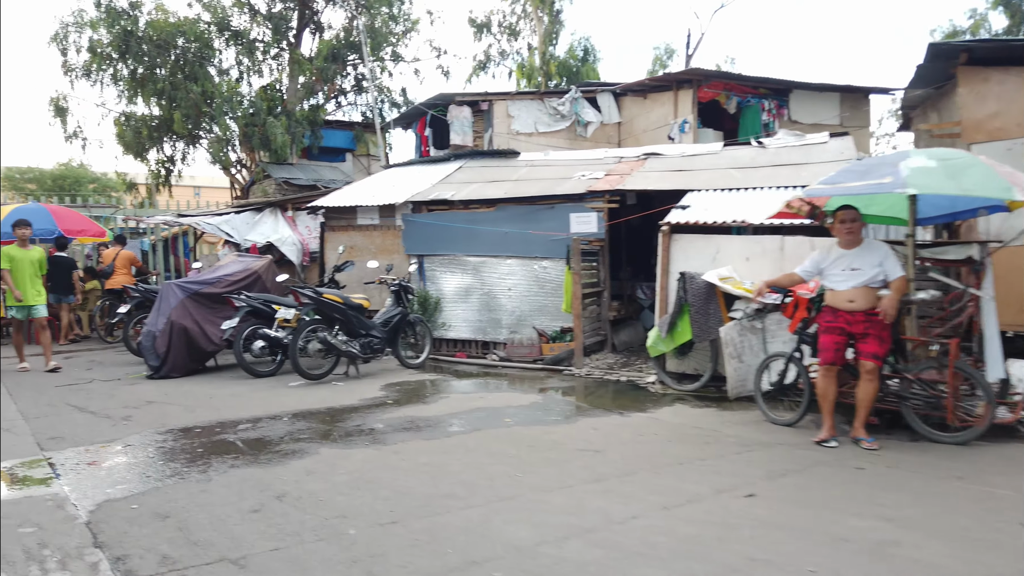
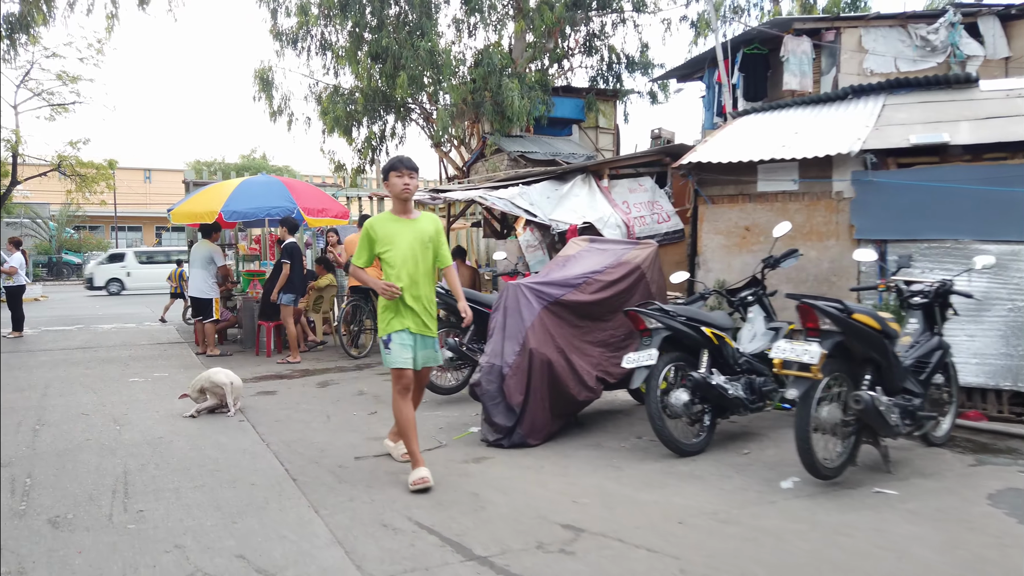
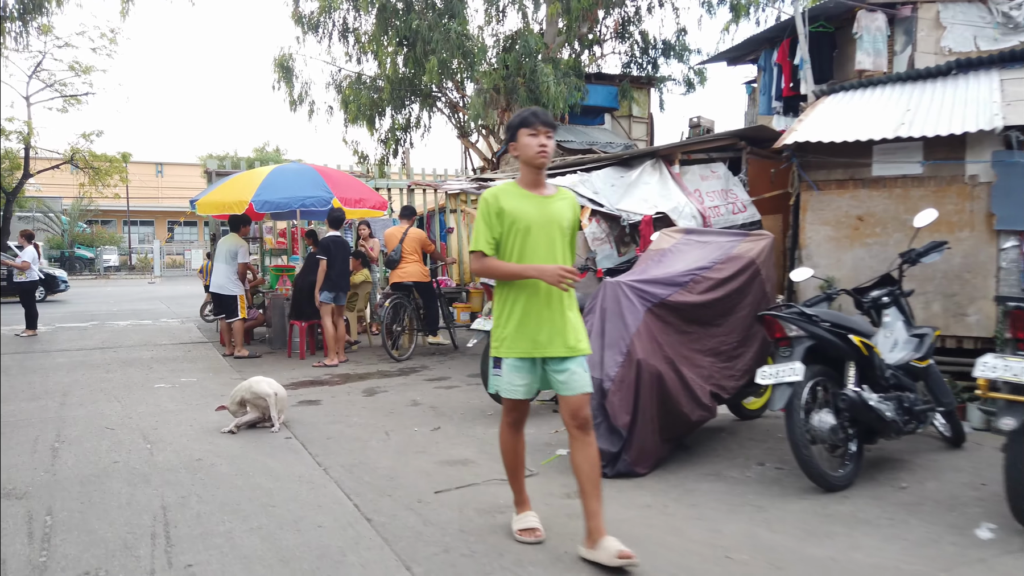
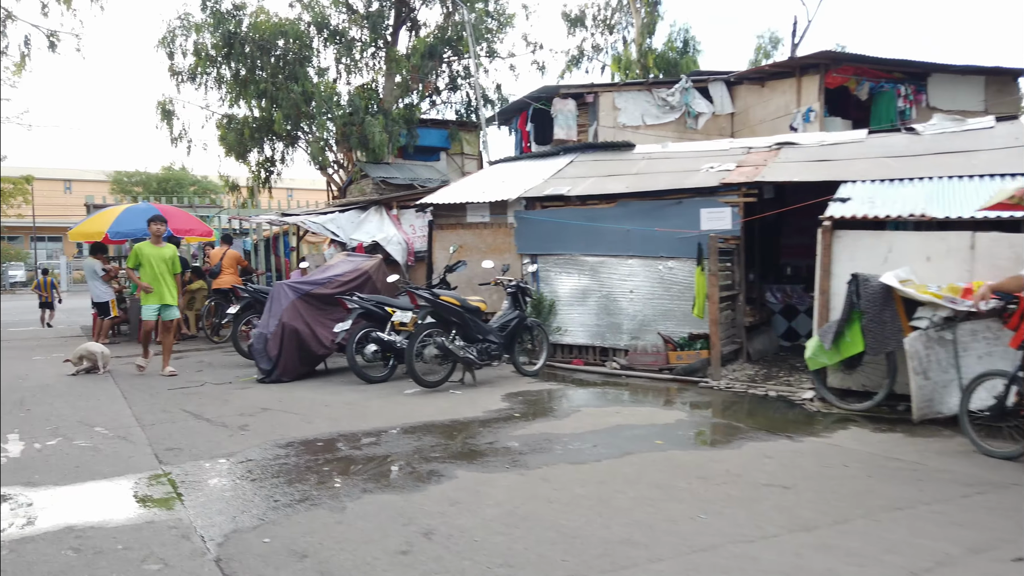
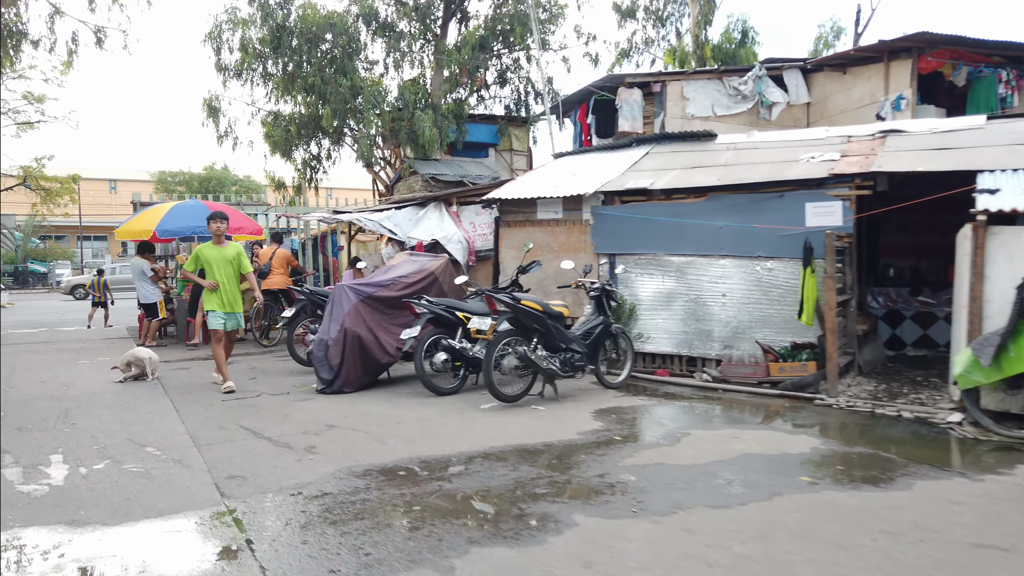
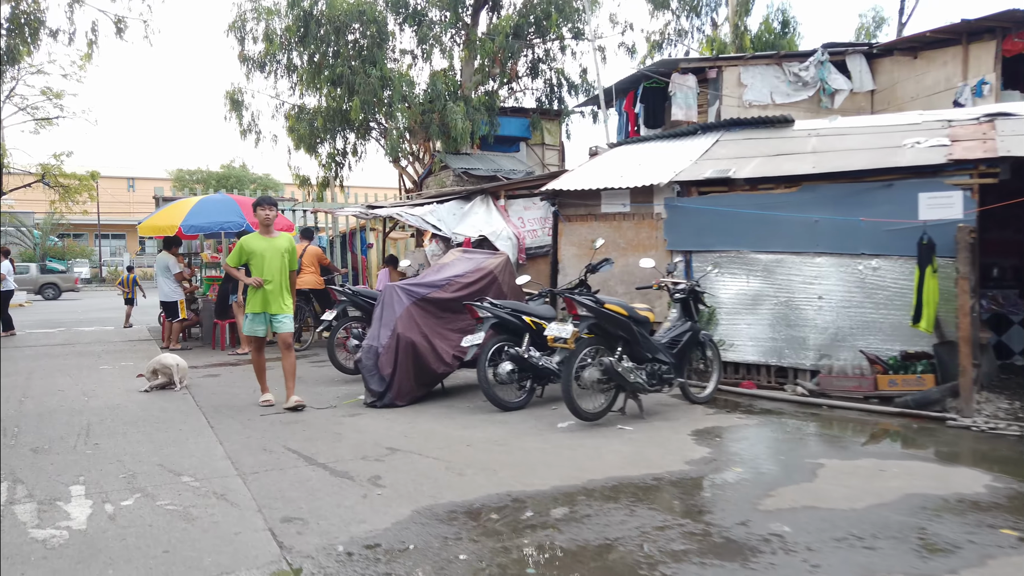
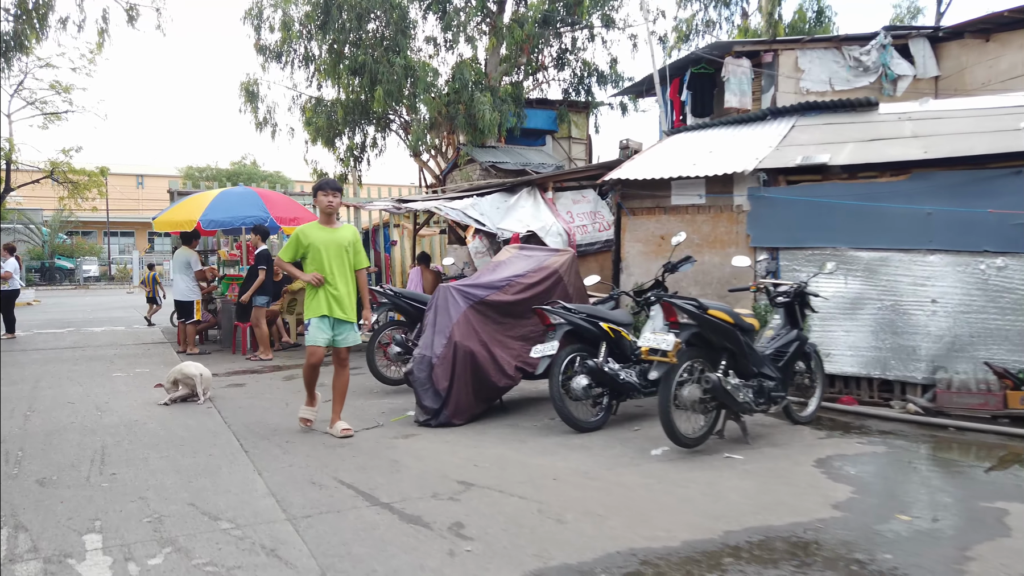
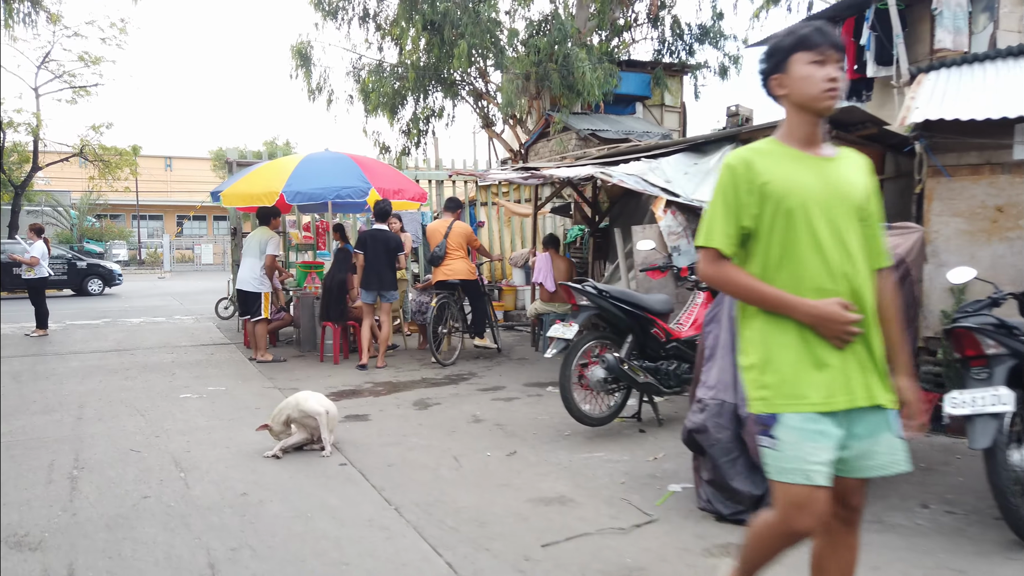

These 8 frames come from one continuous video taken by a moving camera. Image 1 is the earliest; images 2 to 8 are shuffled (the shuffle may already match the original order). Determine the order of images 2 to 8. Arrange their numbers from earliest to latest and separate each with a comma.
4, 5, 6, 7, 2, 3, 8
